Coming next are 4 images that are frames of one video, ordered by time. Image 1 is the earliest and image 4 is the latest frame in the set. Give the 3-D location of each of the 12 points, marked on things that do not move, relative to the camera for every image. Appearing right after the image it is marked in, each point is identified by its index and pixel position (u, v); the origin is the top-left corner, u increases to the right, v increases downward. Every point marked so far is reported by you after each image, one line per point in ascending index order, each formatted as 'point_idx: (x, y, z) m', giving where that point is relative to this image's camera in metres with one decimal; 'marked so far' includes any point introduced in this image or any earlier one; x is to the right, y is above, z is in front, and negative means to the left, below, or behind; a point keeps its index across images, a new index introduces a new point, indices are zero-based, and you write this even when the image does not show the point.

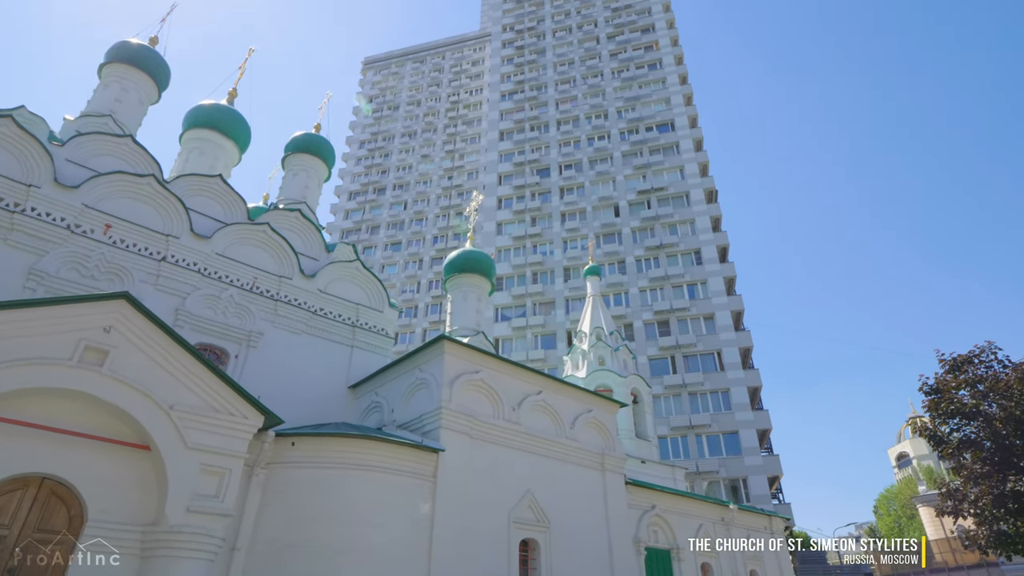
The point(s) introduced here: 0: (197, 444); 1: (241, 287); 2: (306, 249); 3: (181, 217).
0: (-3.7, -1.8, +6.7) m
1: (-5.2, 0.0, +11.1) m
2: (-4.7, +0.9, +13.1) m
3: (-6.2, +1.4, +10.8) m
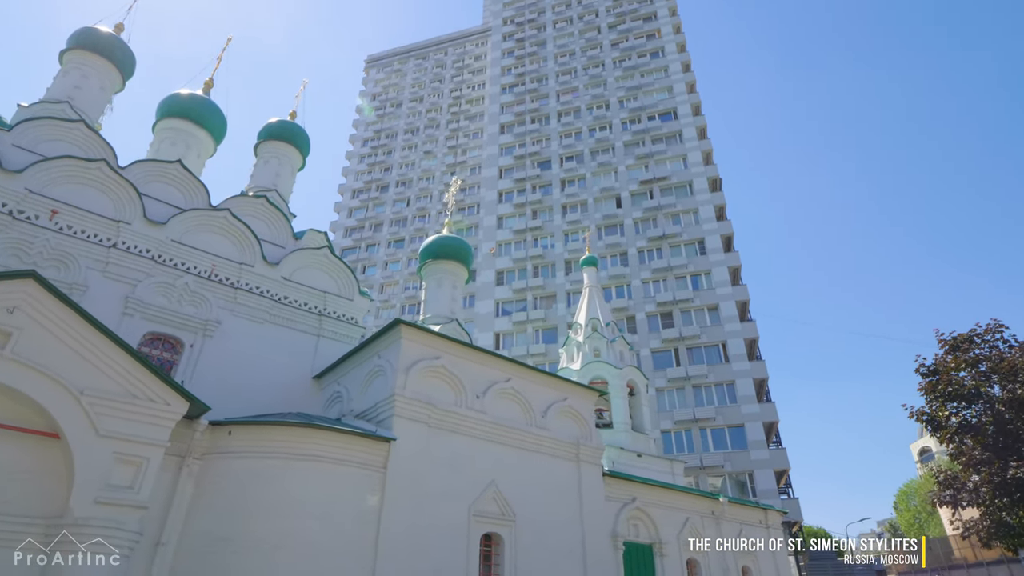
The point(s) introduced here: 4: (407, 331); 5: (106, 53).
0: (-4.4, -1.6, +6.3) m
1: (-5.9, +0.3, +10.7) m
2: (-5.3, +1.2, +12.7) m
3: (-6.9, +1.6, +10.4) m
4: (-1.7, -0.7, +9.4) m
5: (-9.1, +5.3, +12.8) m
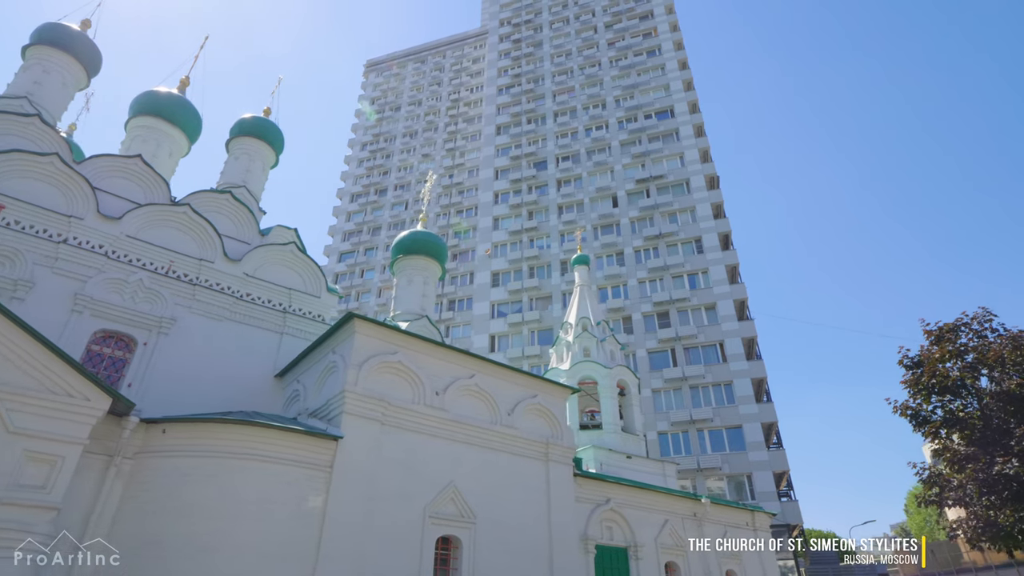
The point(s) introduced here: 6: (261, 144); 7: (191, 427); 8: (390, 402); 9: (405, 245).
0: (-5.1, -1.5, +6.0) m
1: (-6.5, +0.3, +10.4) m
2: (-5.9, +1.2, +12.4) m
3: (-7.5, +1.6, +10.2) m
4: (-2.4, -0.6, +9.1) m
5: (-9.7, +5.3, +12.6) m
6: (-6.5, +3.7, +14.7) m
7: (-4.1, -1.8, +7.5) m
8: (-1.8, -1.7, +8.8) m
9: (-2.5, +1.0, +13.4) m
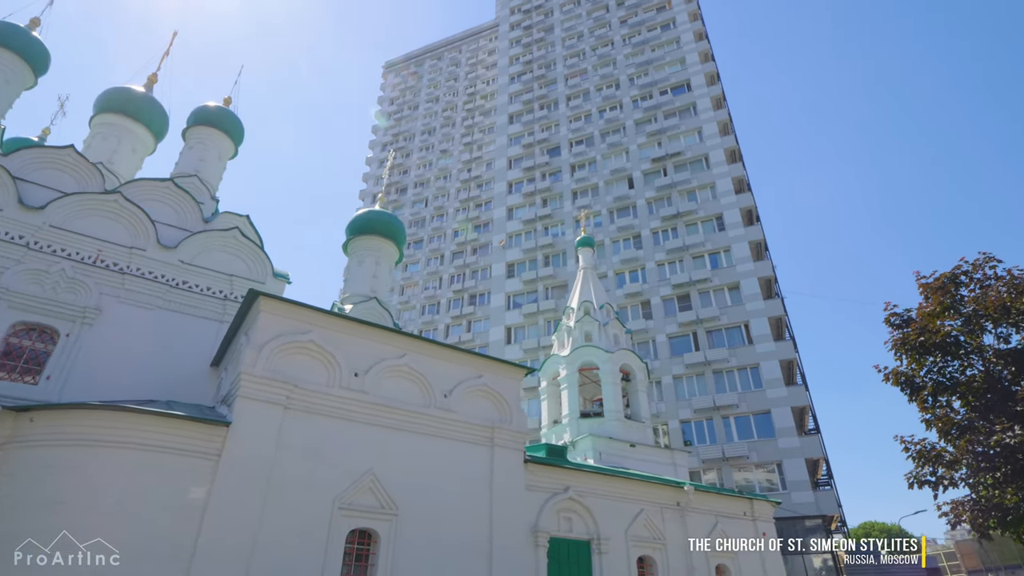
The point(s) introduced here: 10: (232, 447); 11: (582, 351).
0: (-6.5, -1.2, +5.5) m
1: (-7.6, +0.5, +10.1) m
2: (-6.9, +1.4, +12.0) m
3: (-8.7, +1.7, +9.9) m
4: (-3.6, -0.2, +8.4) m
5: (-10.9, +5.3, +12.5) m
6: (-7.4, +3.9, +14.3) m
7: (-5.4, -1.5, +6.9) m
8: (-3.0, -1.4, +8.1) m
9: (-3.4, +1.4, +12.7) m
10: (-3.6, -2.0, +7.3) m
11: (+2.3, -2.1, +19.3) m
